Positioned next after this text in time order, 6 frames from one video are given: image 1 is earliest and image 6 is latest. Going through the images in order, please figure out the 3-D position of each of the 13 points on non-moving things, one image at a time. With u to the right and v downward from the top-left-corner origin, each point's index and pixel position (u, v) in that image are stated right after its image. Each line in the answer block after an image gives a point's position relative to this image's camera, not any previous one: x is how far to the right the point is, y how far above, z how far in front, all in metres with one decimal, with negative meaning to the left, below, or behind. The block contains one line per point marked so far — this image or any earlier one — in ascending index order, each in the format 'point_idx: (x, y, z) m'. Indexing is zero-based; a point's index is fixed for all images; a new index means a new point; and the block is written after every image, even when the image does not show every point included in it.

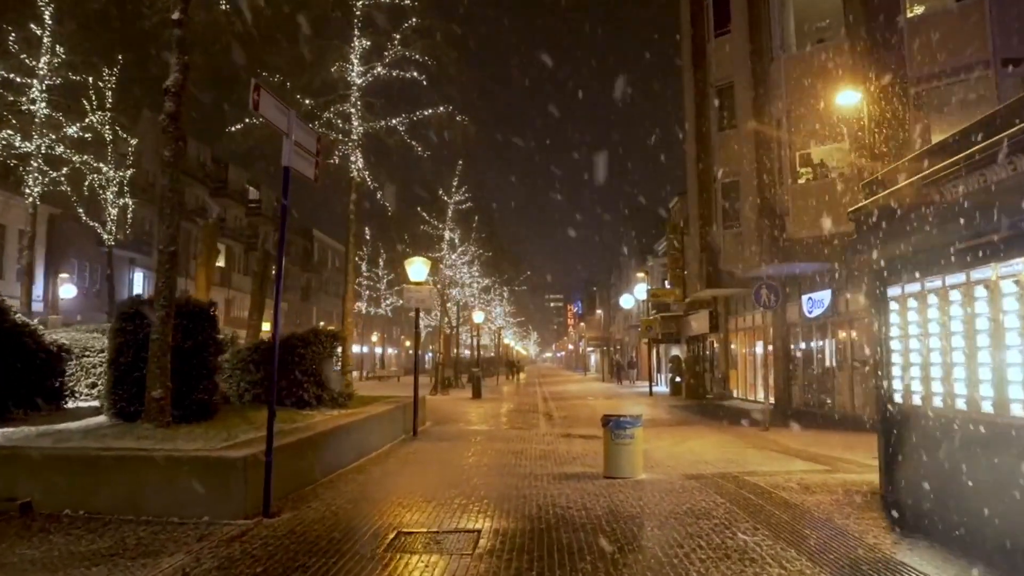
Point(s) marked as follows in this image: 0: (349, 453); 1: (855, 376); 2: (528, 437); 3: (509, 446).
0: (-2.5, -2.5, +12.3) m
1: (+8.3, -2.1, +19.8) m
2: (+0.3, -3.2, +17.3) m
3: (0.0, -2.9, +15.2) m
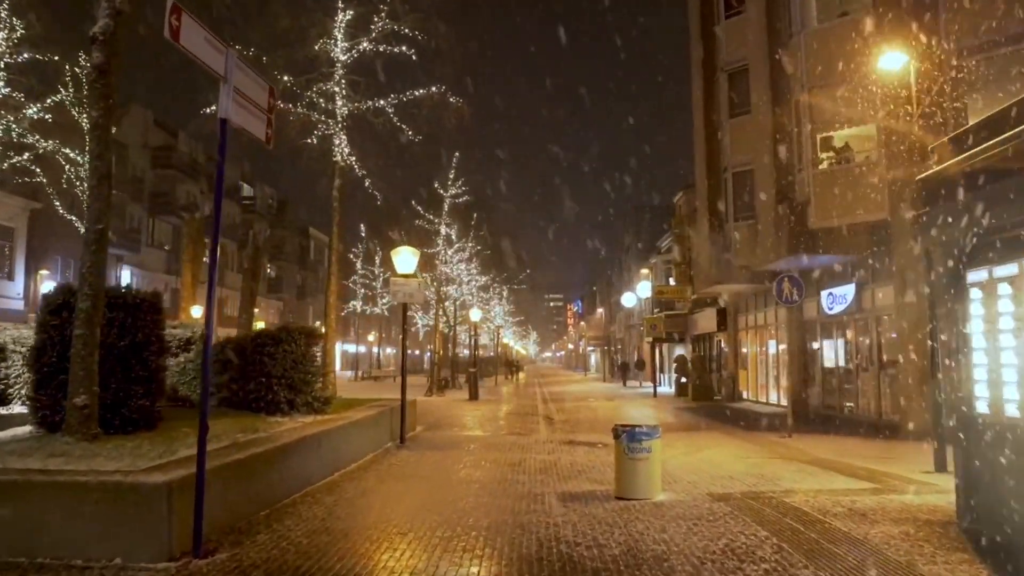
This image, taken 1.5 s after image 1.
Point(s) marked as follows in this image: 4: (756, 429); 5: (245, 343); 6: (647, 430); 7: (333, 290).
0: (-2.5, -2.4, +10.7) m
1: (+8.3, -2.0, +18.2) m
2: (+0.3, -3.0, +15.7) m
3: (-0.1, -2.8, +13.6) m
4: (+5.6, -3.2, +18.8) m
5: (-4.3, -0.9, +13.0) m
6: (+1.5, -1.6, +9.1) m
7: (-4.0, -0.1, +18.4) m
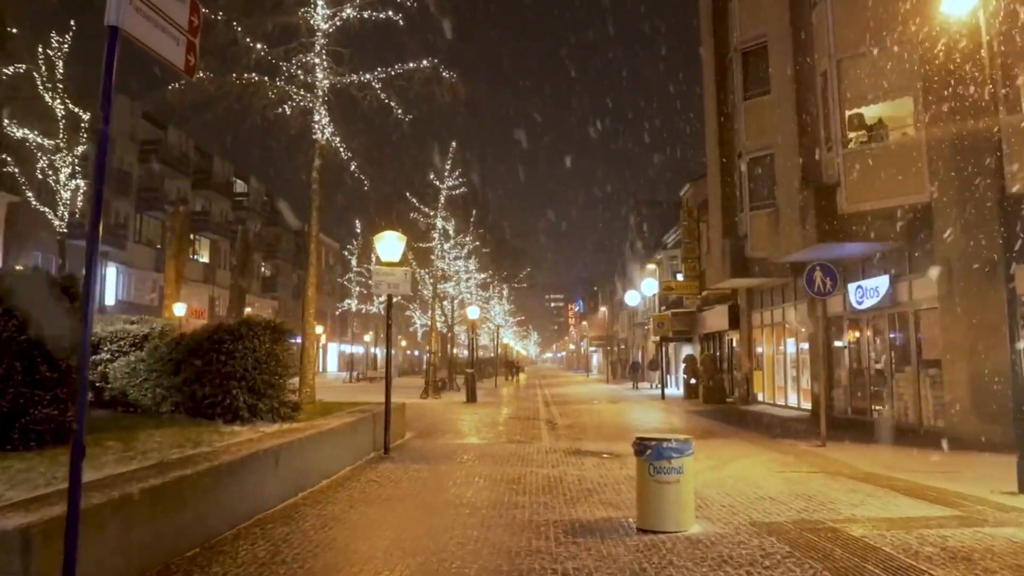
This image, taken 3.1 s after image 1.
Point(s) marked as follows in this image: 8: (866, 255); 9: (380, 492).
0: (-2.6, -2.2, +8.9) m
1: (+8.3, -1.8, +16.4) m
2: (+0.3, -2.8, +13.9) m
3: (-0.1, -2.6, +11.8) m
4: (+5.6, -3.1, +16.9) m
5: (-4.3, -0.7, +11.2) m
6: (+1.5, -1.4, +7.3) m
7: (-4.1, +0.1, +16.6) m
8: (+8.3, +0.8, +19.1) m
9: (-1.6, -2.5, +10.0) m
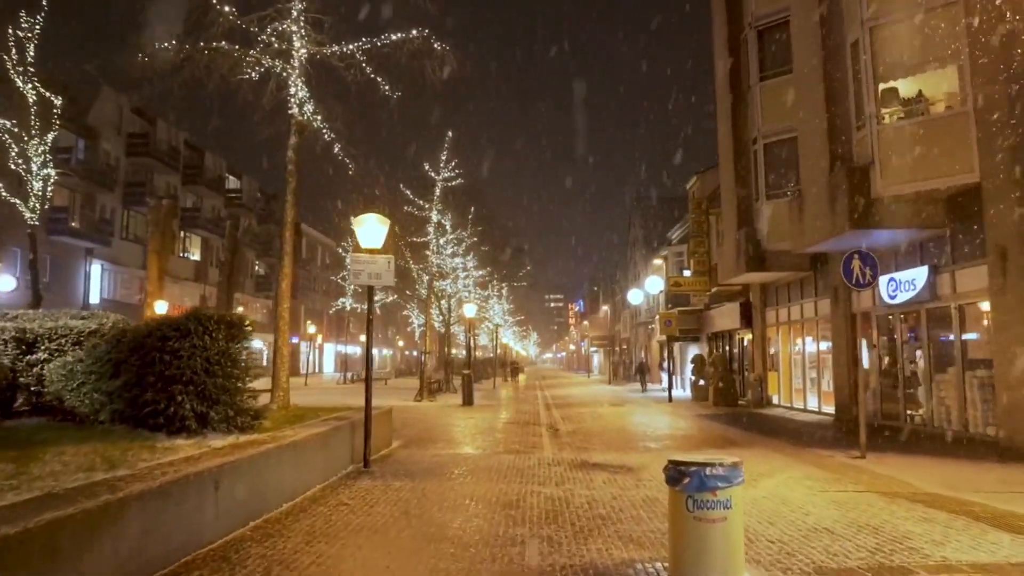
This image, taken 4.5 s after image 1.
0: (-2.6, -2.1, +7.1) m
1: (+8.2, -1.7, +14.6) m
2: (+0.2, -2.7, +12.2) m
3: (-0.1, -2.5, +10.1) m
4: (+5.6, -2.9, +15.2) m
5: (-4.3, -0.6, +9.5) m
6: (+1.4, -1.3, +5.5) m
7: (-4.1, +0.2, +14.9) m
8: (+8.3, +0.9, +17.4) m
9: (-1.7, -2.4, +8.3) m
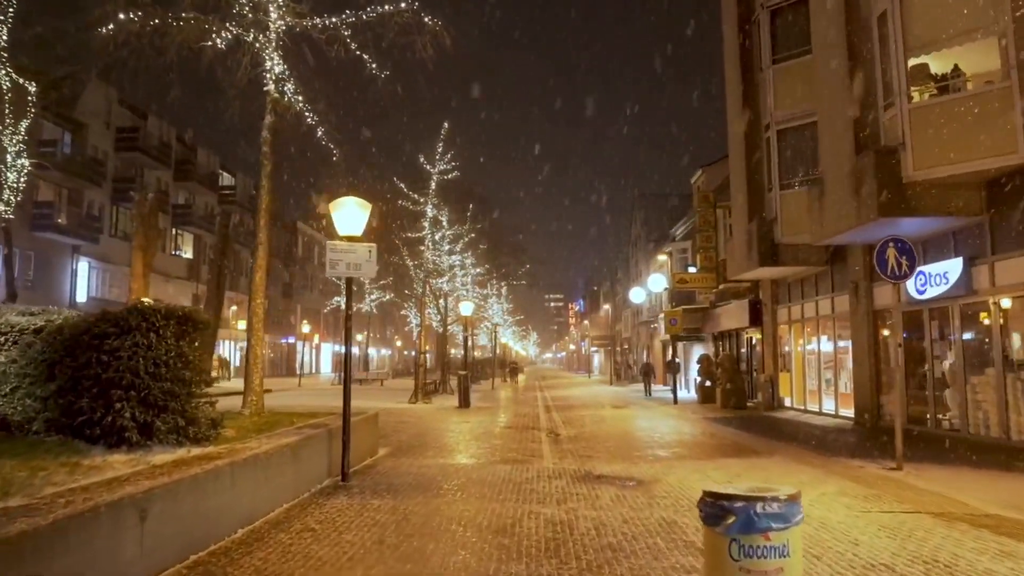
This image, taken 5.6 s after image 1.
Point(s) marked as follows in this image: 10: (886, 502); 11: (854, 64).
0: (-2.6, -1.9, +5.8) m
1: (+8.2, -1.6, +13.3) m
2: (+0.2, -2.6, +10.8) m
3: (-0.2, -2.4, +8.7) m
4: (+5.5, -2.8, +13.9) m
5: (-4.4, -0.5, +8.2) m
6: (+1.4, -1.1, +4.2) m
7: (-4.2, +0.4, +13.6) m
8: (+8.2, +1.0, +16.1) m
9: (-1.7, -2.2, +7.0) m
10: (+4.2, -2.4, +9.1) m
11: (+6.8, +4.5, +16.2) m
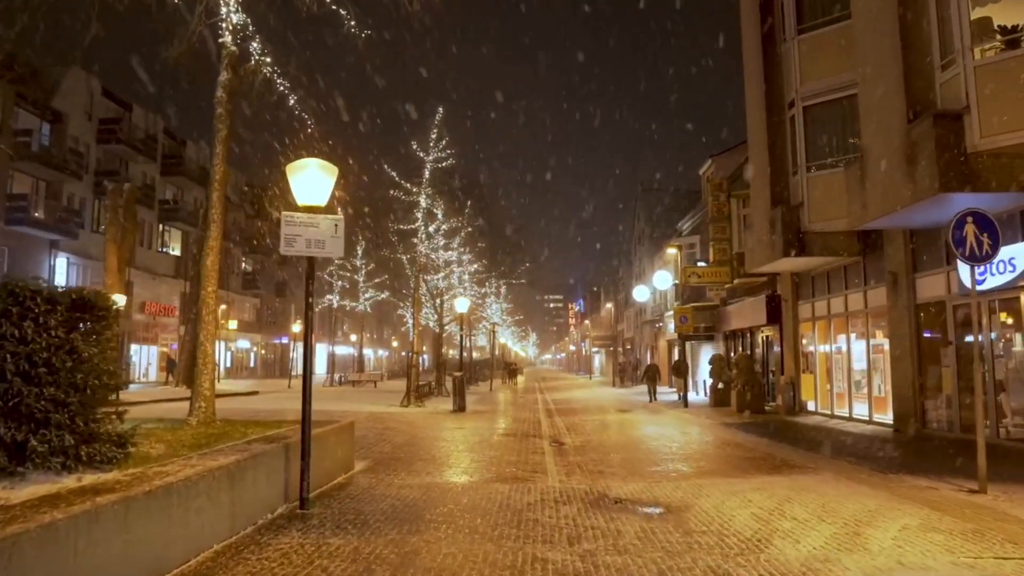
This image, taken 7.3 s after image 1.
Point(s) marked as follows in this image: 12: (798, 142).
0: (-2.7, -1.7, +3.7) m
1: (+8.2, -1.4, +11.3) m
2: (+0.2, -2.4, +8.8) m
3: (-0.2, -2.2, +6.7) m
4: (+5.5, -2.6, +11.8) m
5: (-4.4, -0.3, +6.1) m
6: (+1.4, -0.9, +2.2) m
7: (-4.2, +0.5, +11.5) m
8: (+8.2, +1.2, +14.0) m
9: (-1.7, -2.0, +4.9) m
10: (+4.2, -2.2, +7.0) m
11: (+6.8, +4.6, +14.2) m
12: (+6.7, +3.5, +19.1) m
